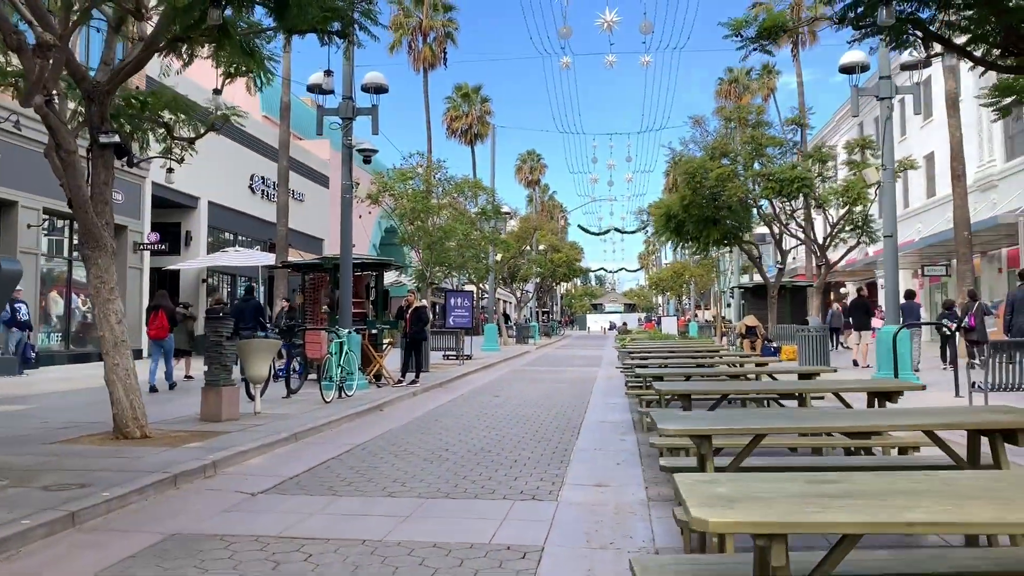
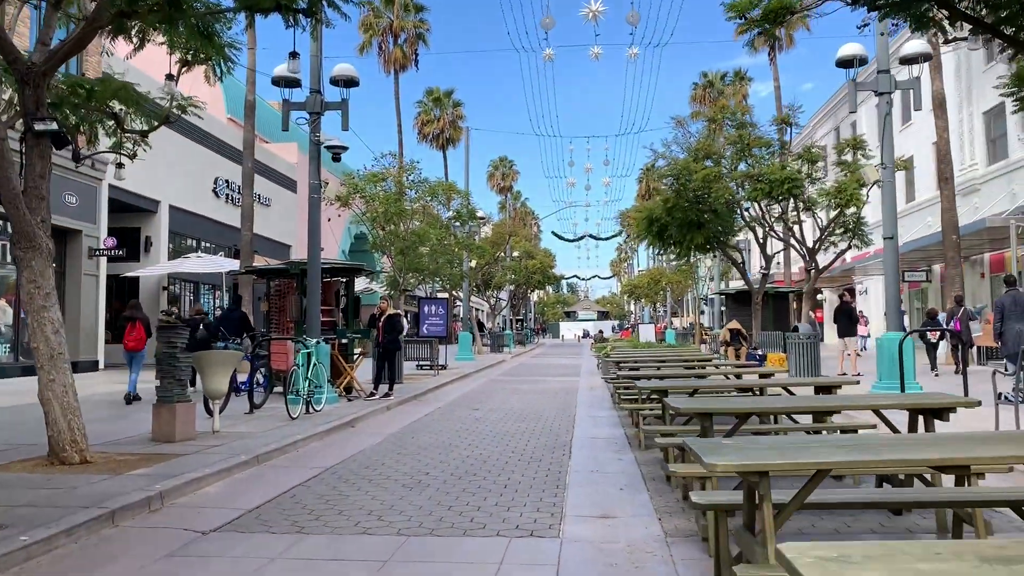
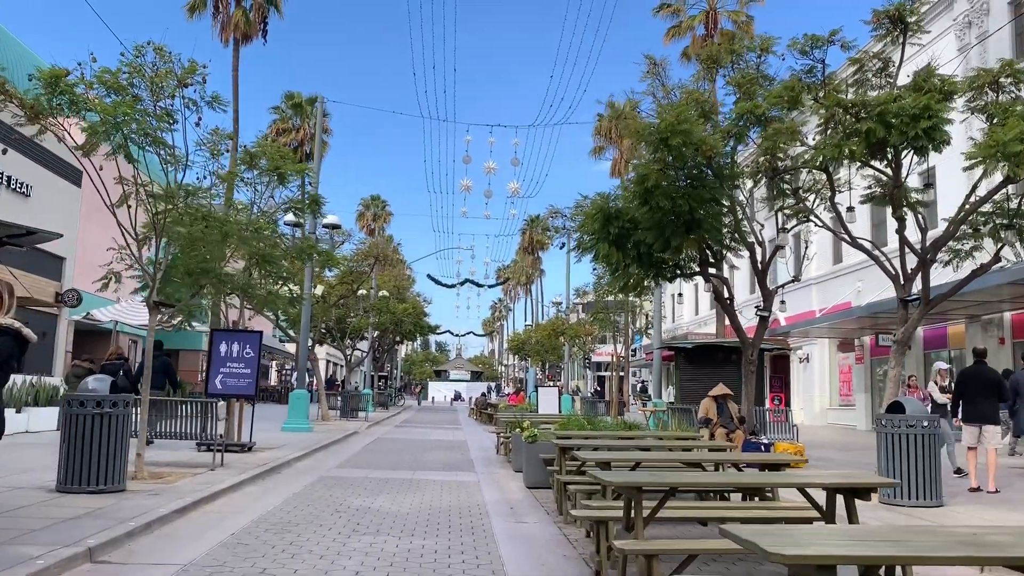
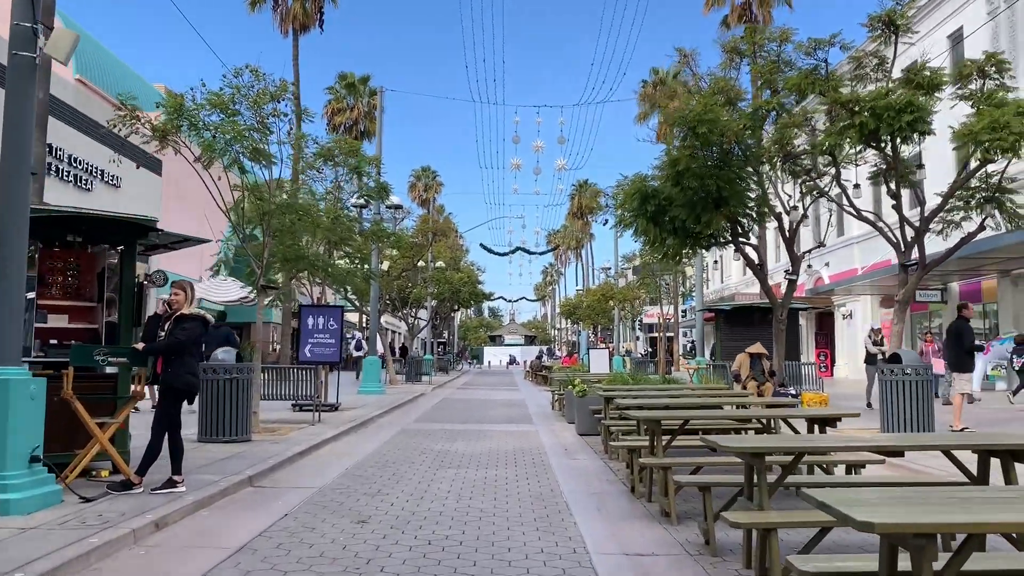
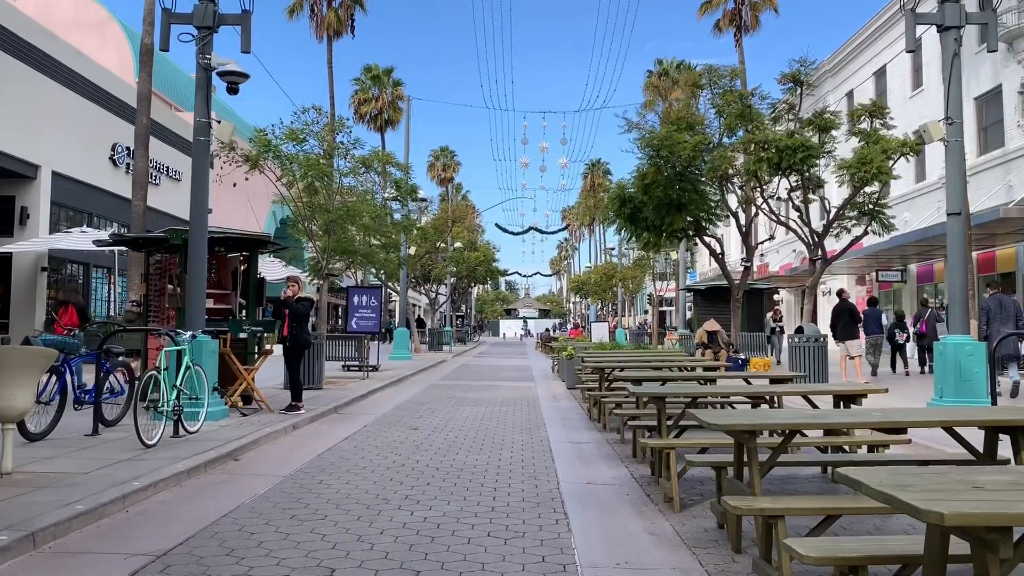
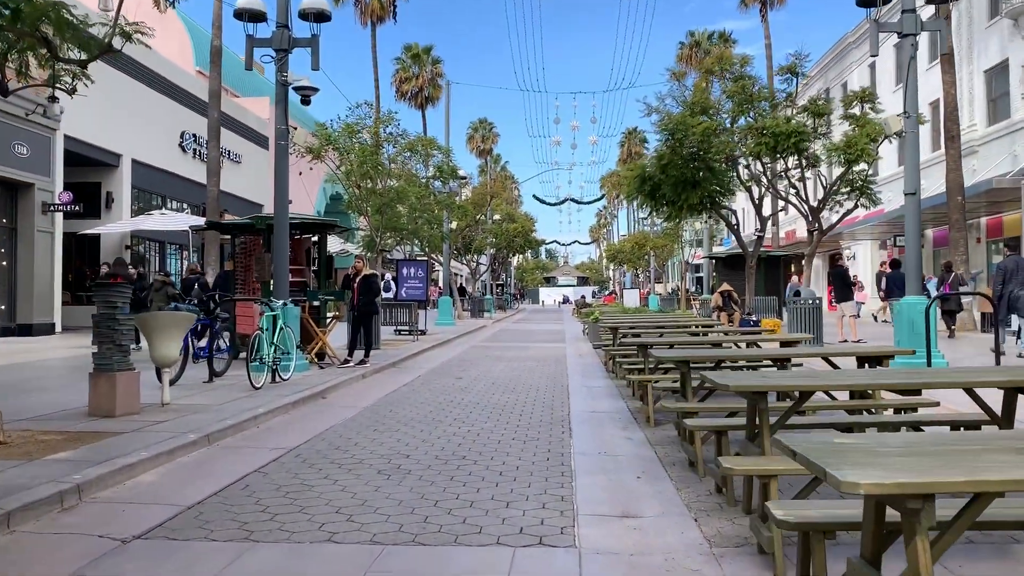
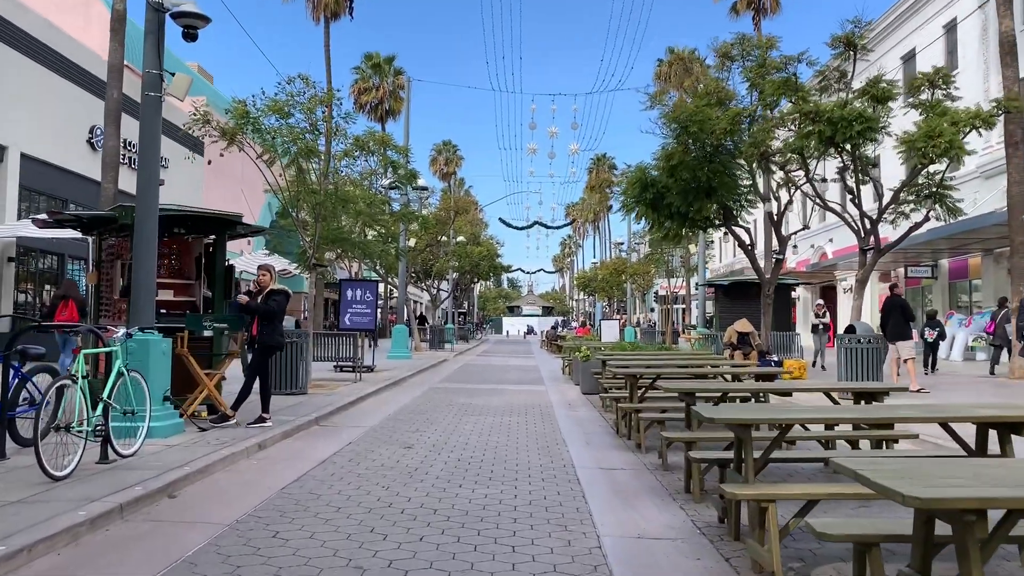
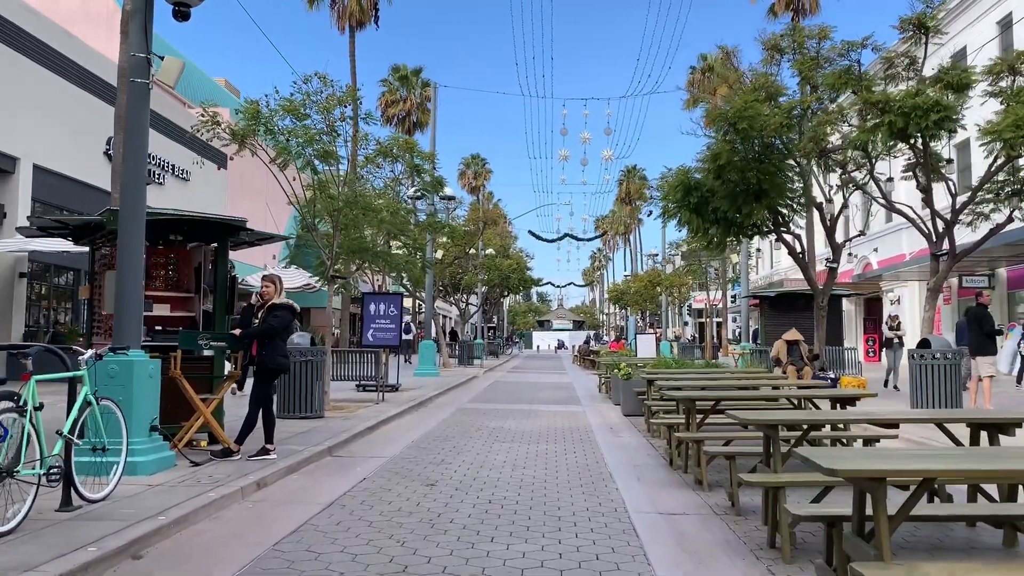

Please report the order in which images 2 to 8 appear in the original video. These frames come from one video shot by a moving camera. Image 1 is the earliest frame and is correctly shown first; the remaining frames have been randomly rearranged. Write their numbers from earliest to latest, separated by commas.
2, 6, 5, 7, 8, 4, 3
